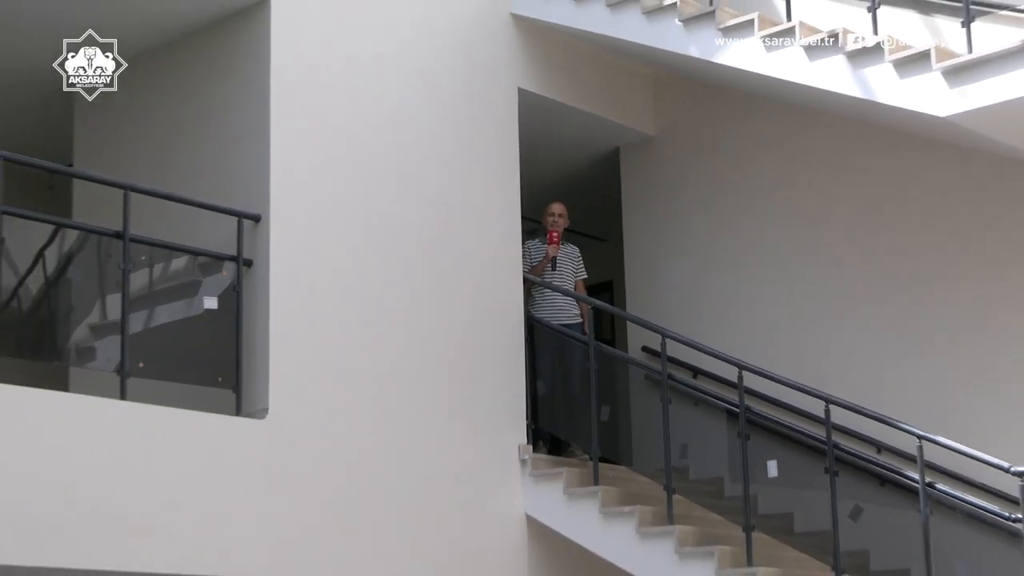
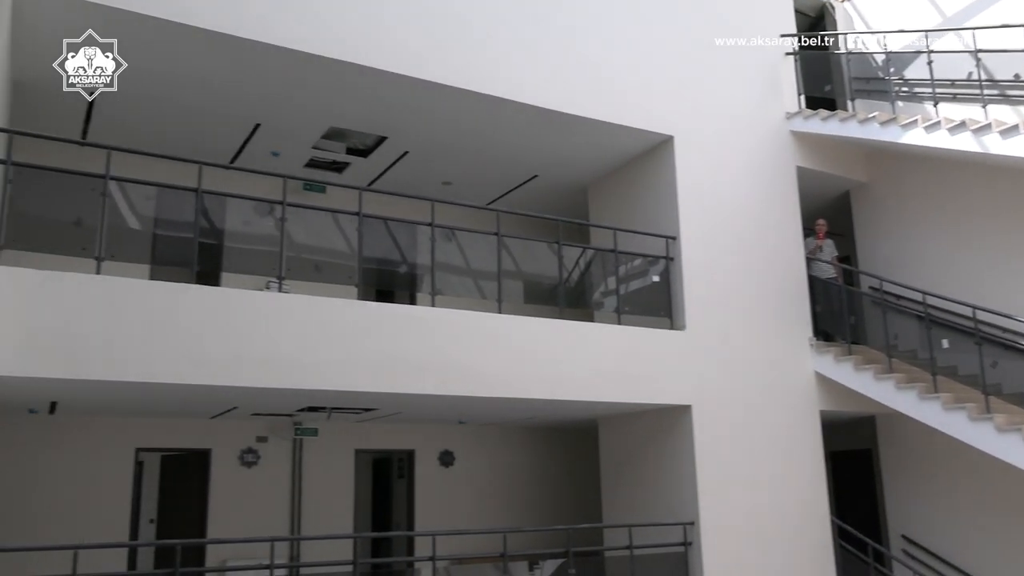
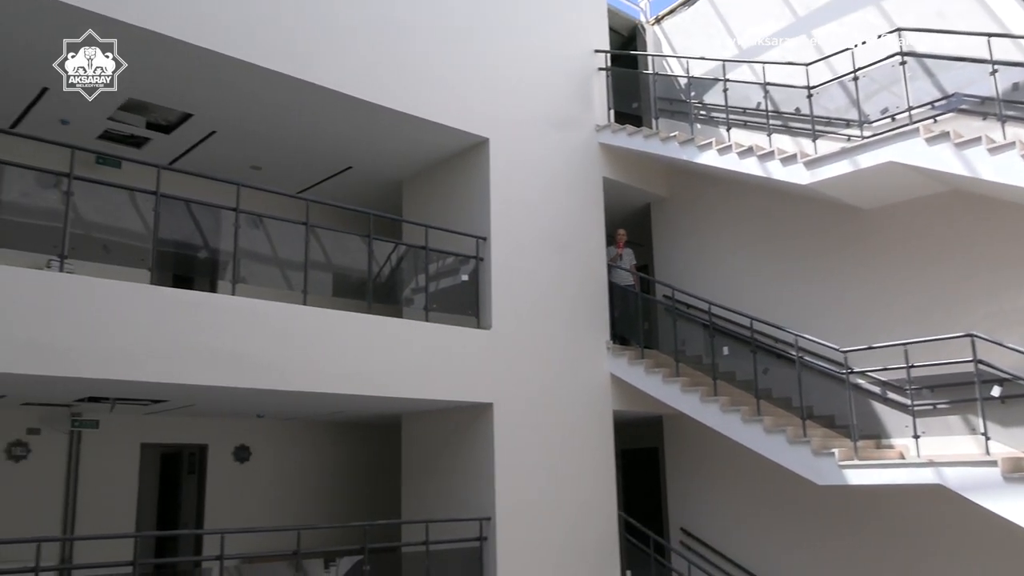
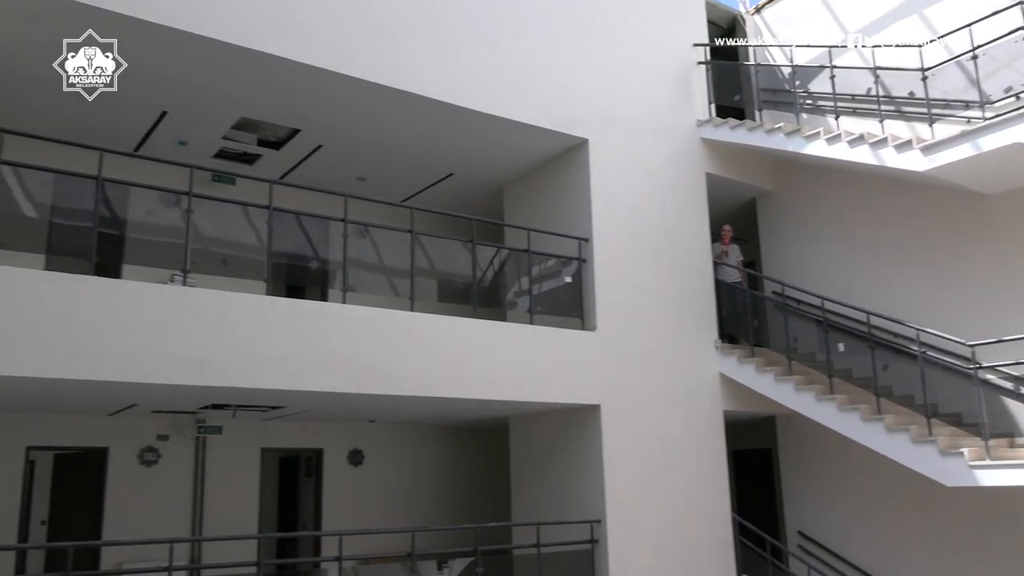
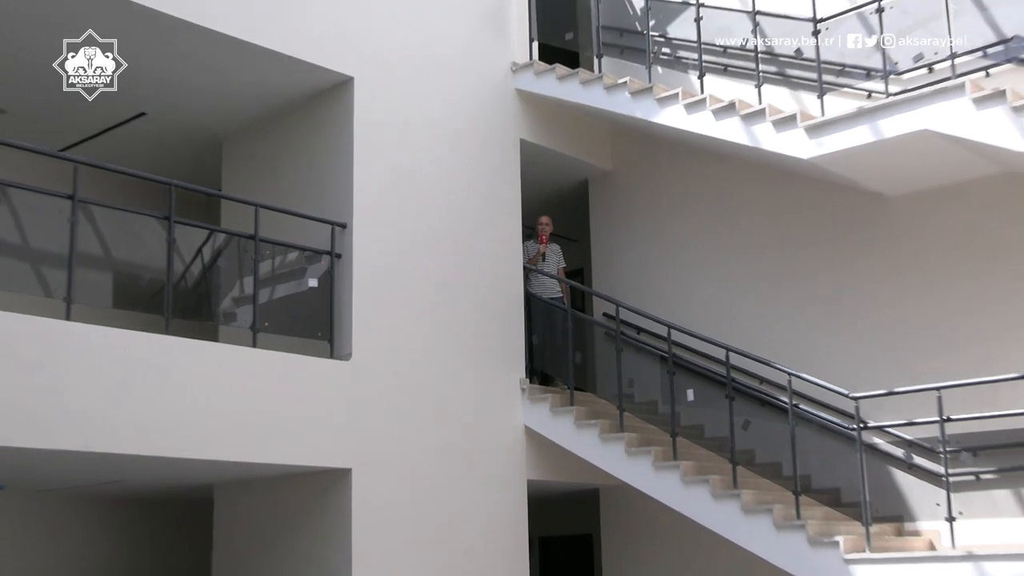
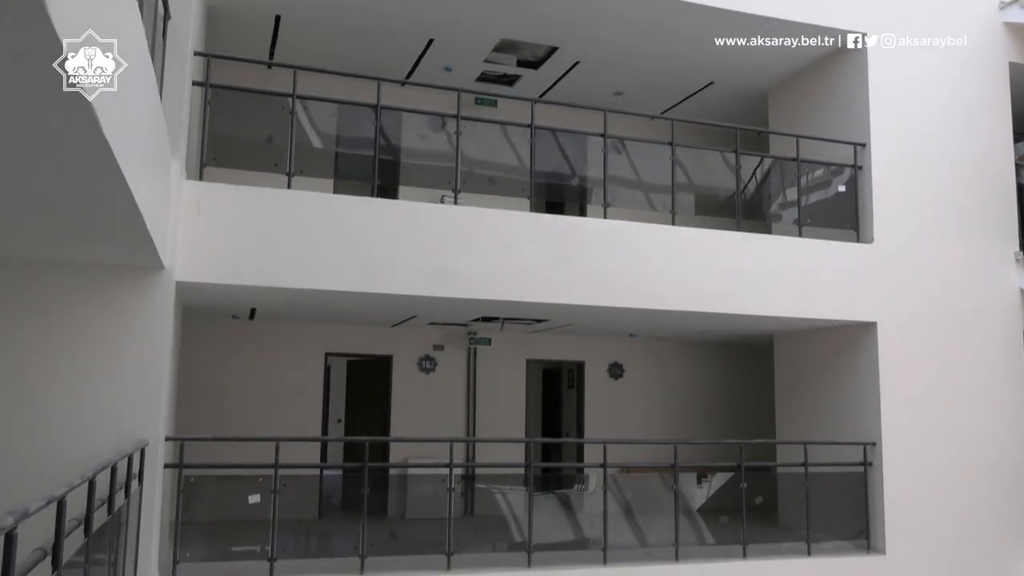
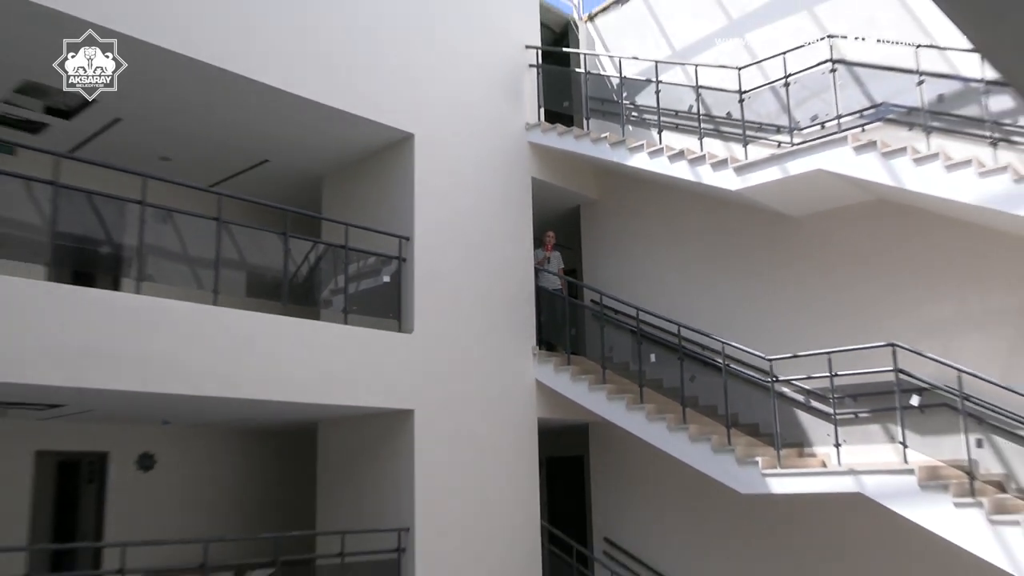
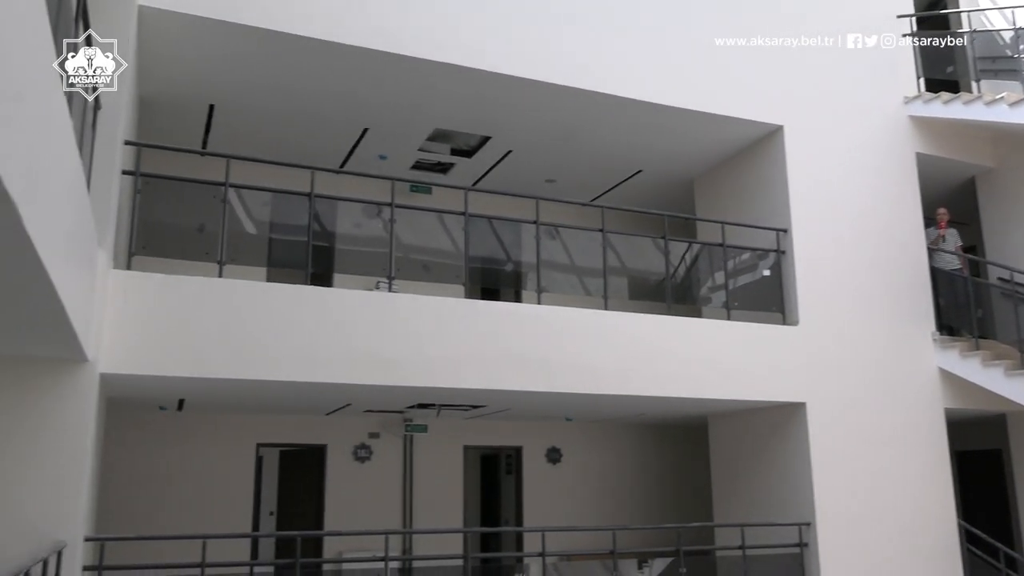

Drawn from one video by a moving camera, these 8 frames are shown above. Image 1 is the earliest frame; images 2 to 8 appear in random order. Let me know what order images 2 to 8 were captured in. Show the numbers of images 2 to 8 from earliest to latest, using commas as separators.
5, 7, 3, 4, 2, 8, 6
